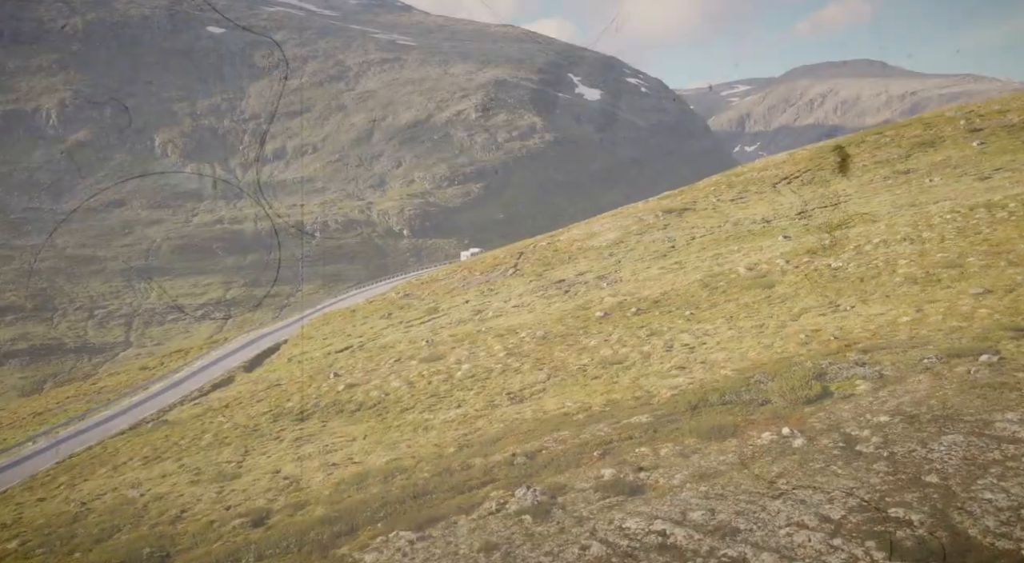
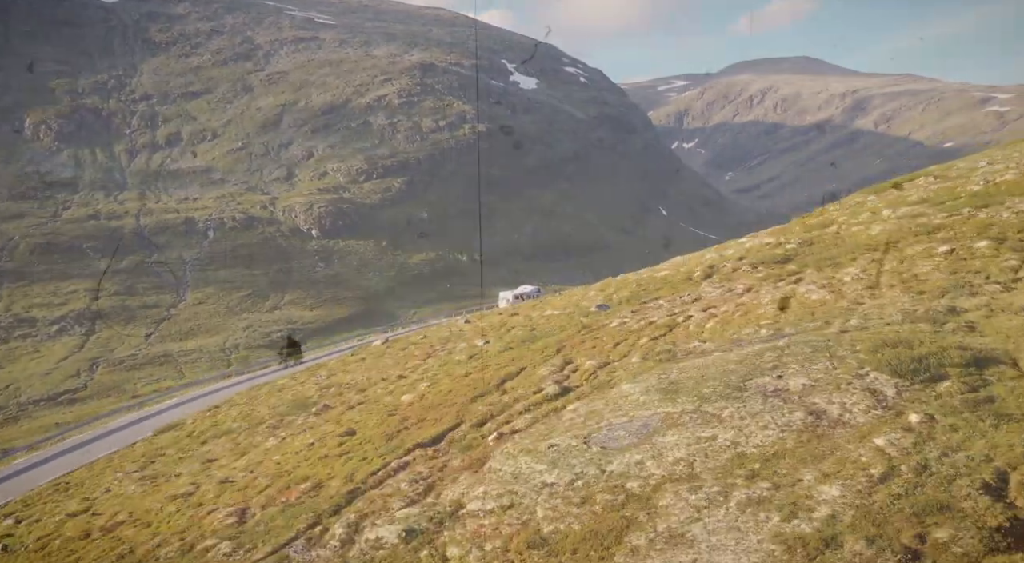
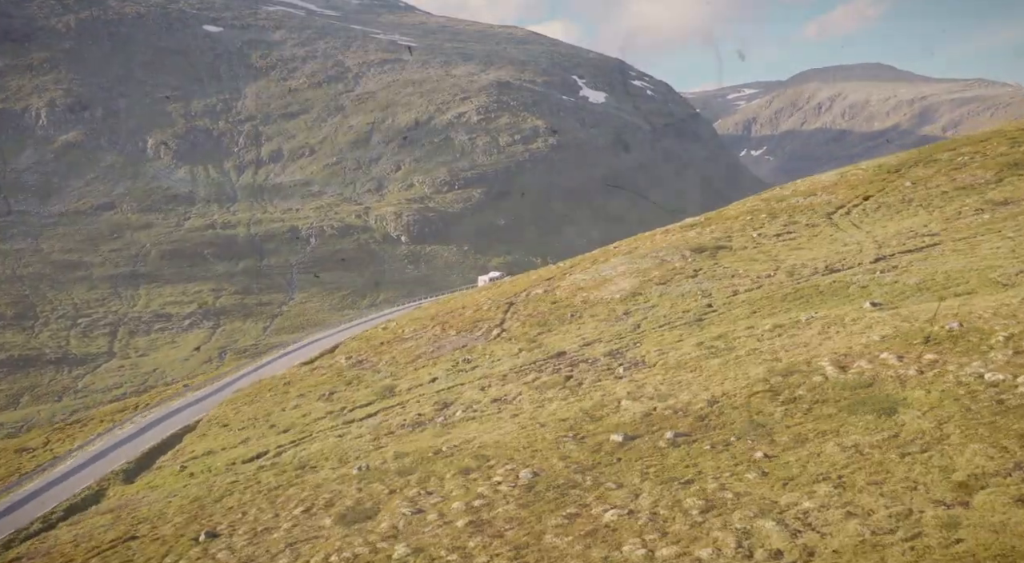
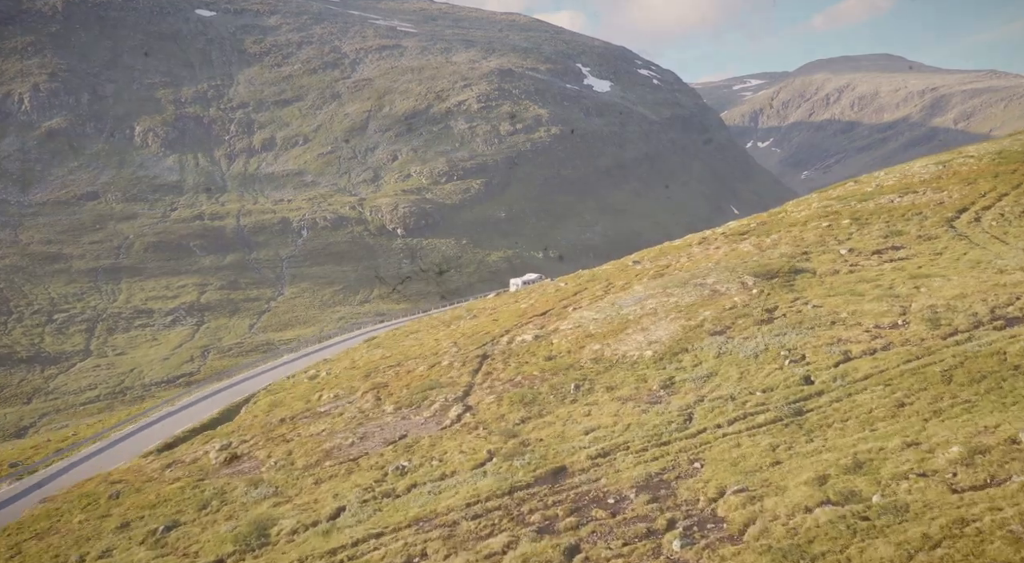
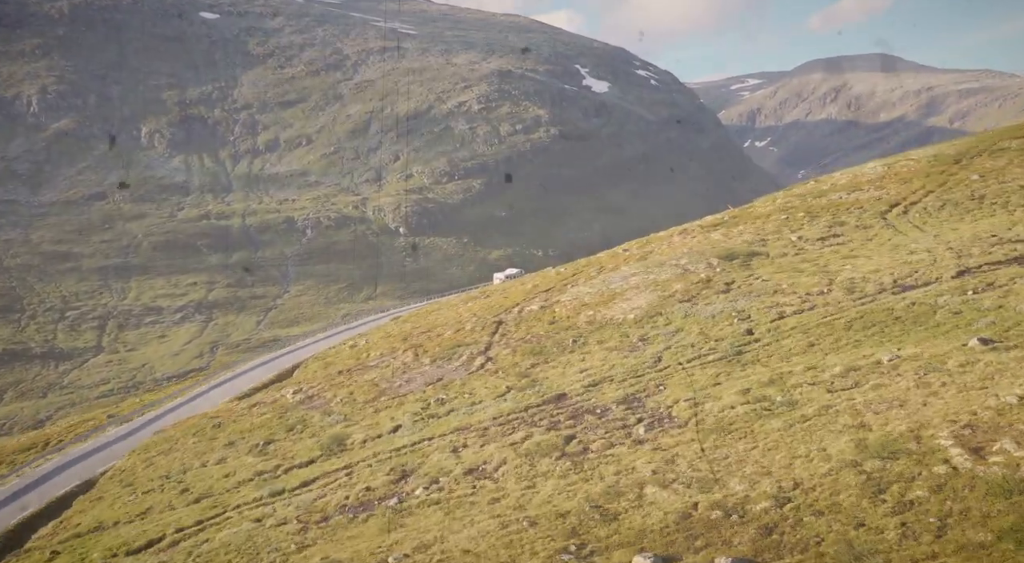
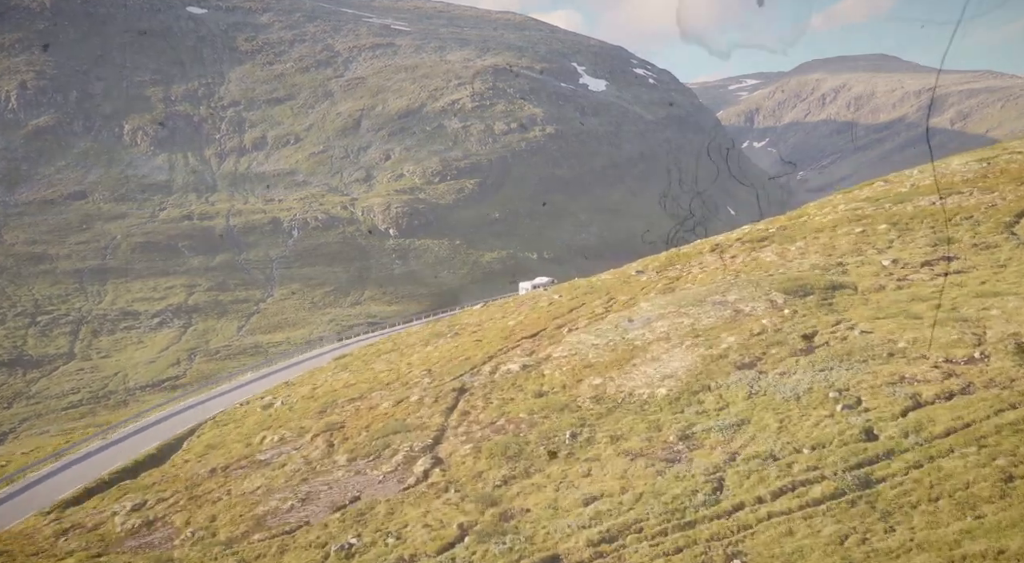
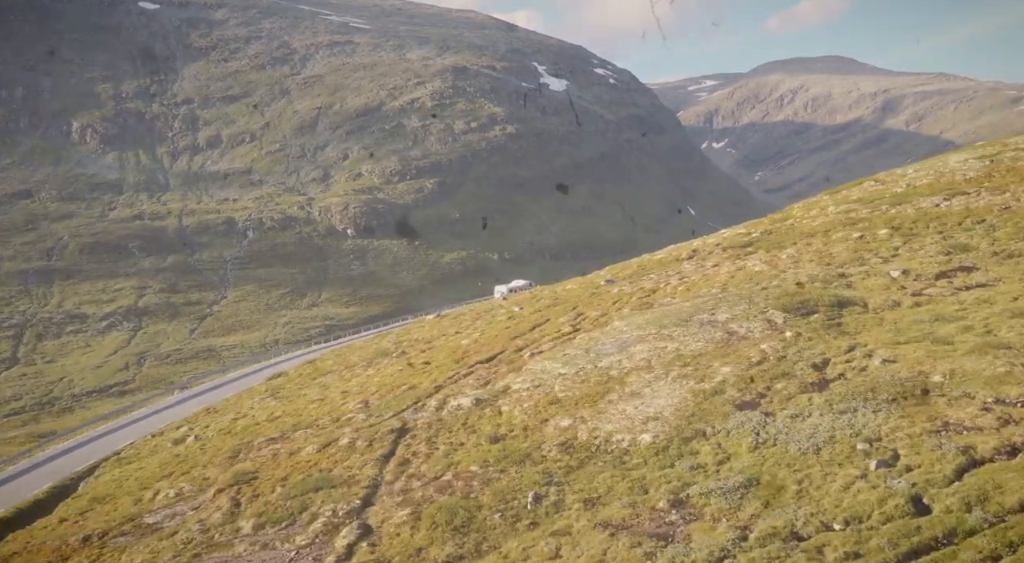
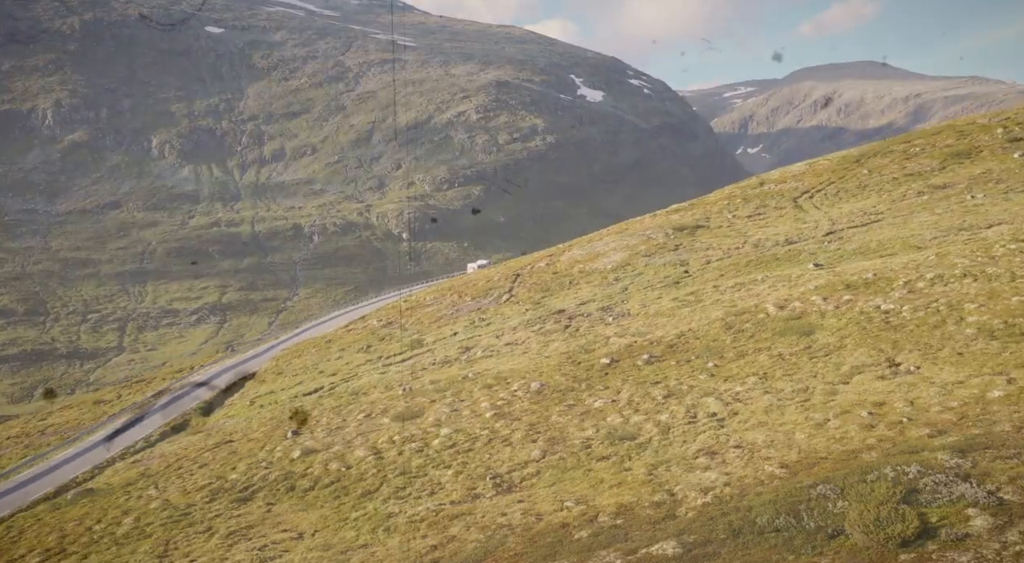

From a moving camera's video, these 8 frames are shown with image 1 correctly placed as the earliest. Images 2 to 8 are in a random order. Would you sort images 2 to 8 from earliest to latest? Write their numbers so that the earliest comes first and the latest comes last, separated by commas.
8, 3, 5, 4, 6, 7, 2
